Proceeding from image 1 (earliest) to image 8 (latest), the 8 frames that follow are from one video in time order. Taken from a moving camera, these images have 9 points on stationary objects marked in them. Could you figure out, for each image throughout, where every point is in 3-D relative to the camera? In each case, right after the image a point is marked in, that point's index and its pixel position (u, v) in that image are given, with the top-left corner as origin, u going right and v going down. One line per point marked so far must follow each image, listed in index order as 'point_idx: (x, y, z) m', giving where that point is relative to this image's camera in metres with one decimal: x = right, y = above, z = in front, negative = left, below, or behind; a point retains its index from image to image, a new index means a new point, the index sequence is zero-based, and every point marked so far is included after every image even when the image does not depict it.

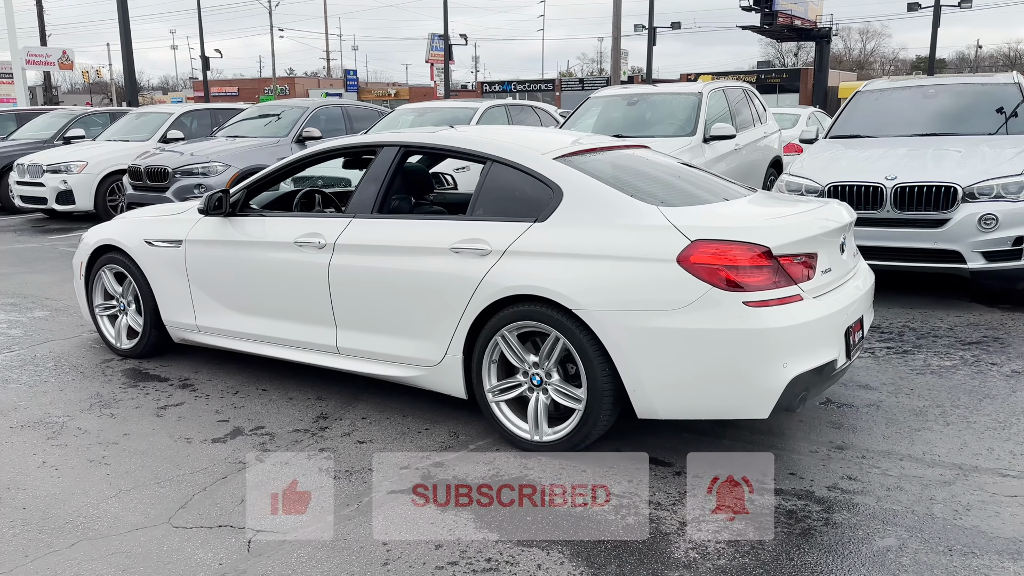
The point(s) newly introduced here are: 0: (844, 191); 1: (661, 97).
0: (+2.5, +0.7, +6.4) m
1: (+1.6, +2.1, +9.4) m
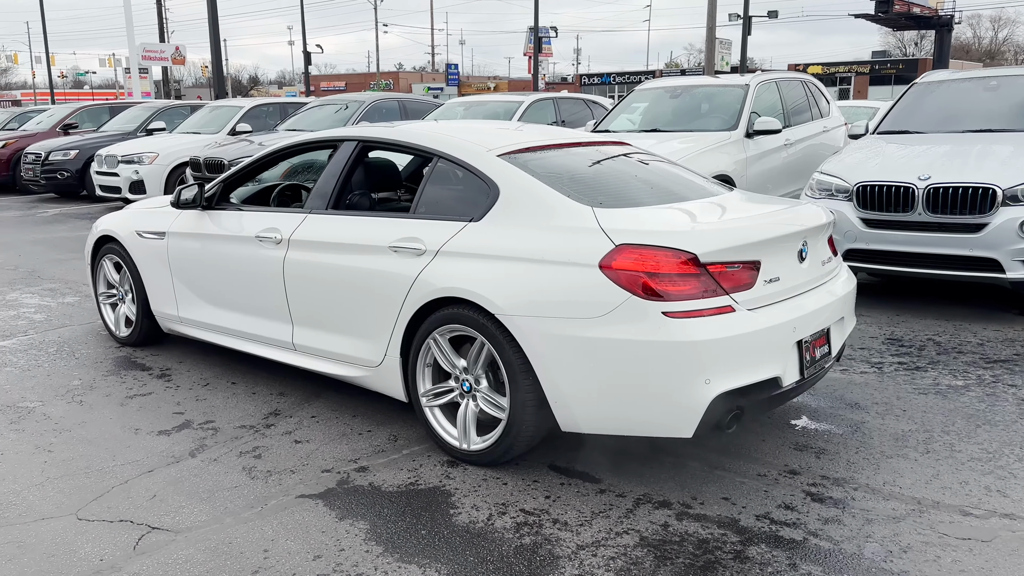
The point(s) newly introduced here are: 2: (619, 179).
0: (+2.5, +0.7, +6.0) m
1: (+2.1, +2.1, +9.0) m
2: (+0.5, +0.5, +4.0) m
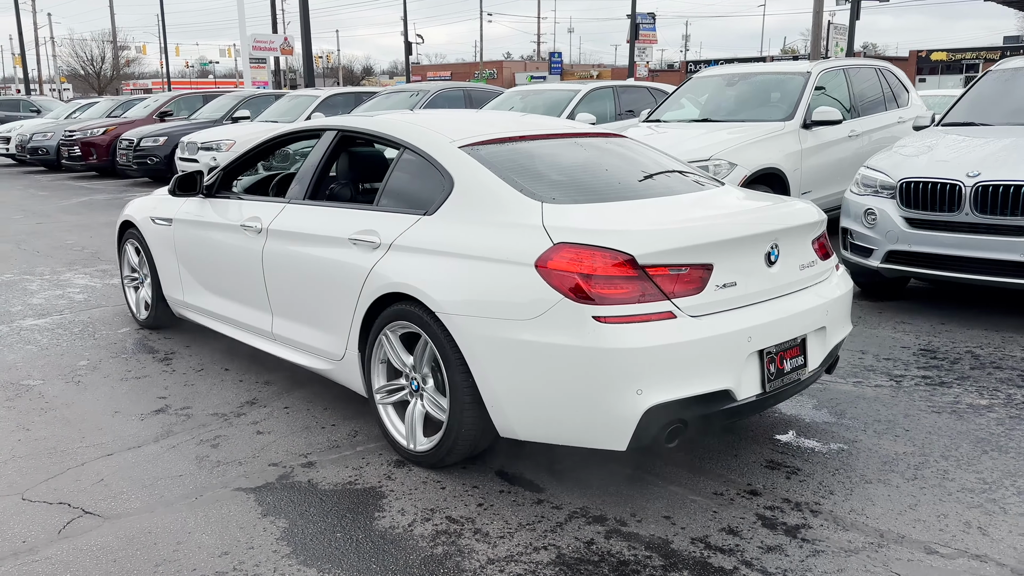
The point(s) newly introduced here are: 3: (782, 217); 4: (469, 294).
0: (+2.6, +0.6, +5.5) m
1: (+2.6, +2.1, +8.6) m
2: (+0.3, +0.5, +3.8) m
3: (+1.1, +0.3, +3.4) m
4: (-0.2, 0.0, +3.2) m
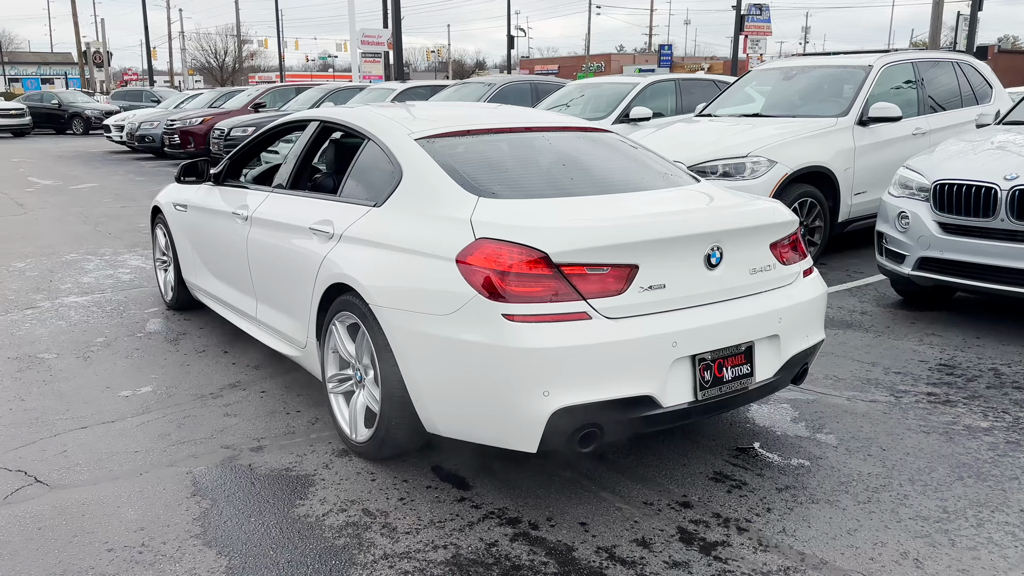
0: (+2.7, +0.6, +5.1) m
1: (+3.0, +2.1, +8.2) m
2: (+0.2, +0.5, +3.7) m
3: (+0.8, +0.3, +3.2) m
4: (-0.4, 0.0, +3.2) m
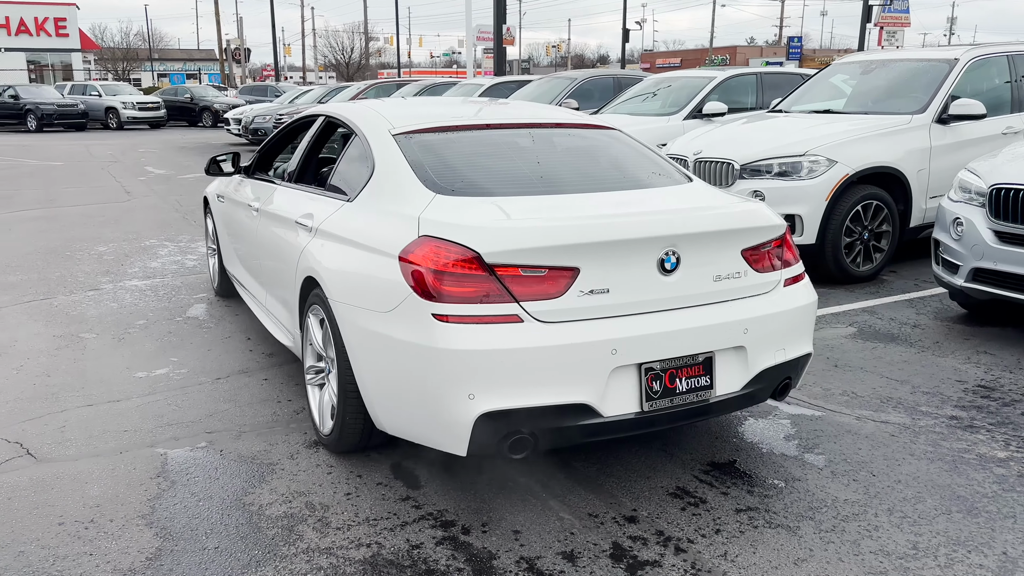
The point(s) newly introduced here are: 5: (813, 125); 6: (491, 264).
0: (+2.7, +0.5, +4.7) m
1: (+3.6, +2.0, +7.6) m
2: (+0.1, +0.5, +3.6) m
3: (+0.7, +0.3, +3.1) m
4: (-0.6, 0.0, +3.2) m
5: (+2.5, +1.3, +6.9) m
6: (-0.1, +0.1, +2.8) m
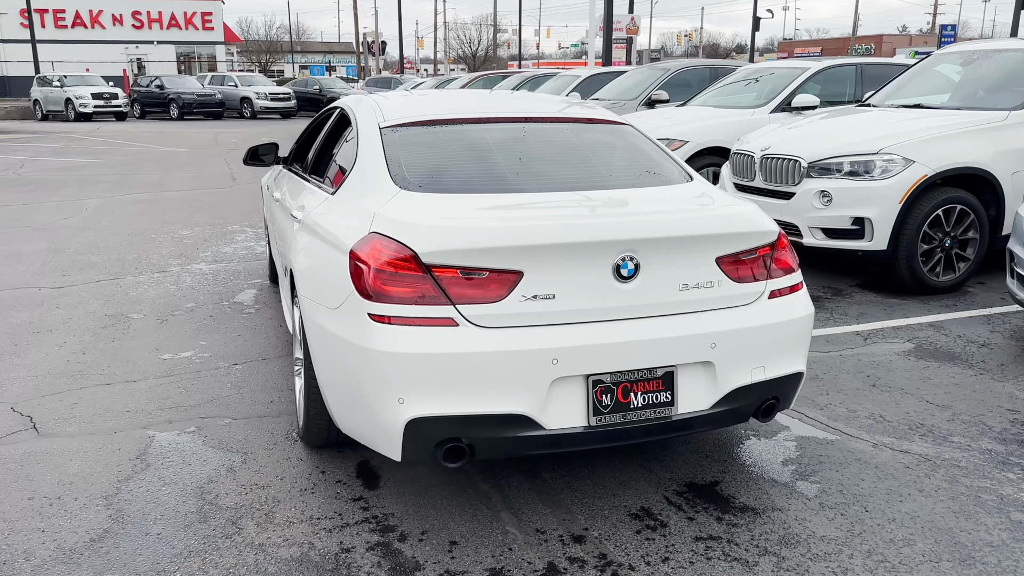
0: (+2.8, +0.4, +4.1) m
1: (+4.1, +1.9, +6.9) m
2: (0.0, +0.5, +3.5) m
3: (+0.5, +0.2, +2.8) m
4: (-0.7, 0.0, +3.1) m
5: (+2.9, +1.3, +6.4) m
6: (-0.3, +0.1, +2.7) m
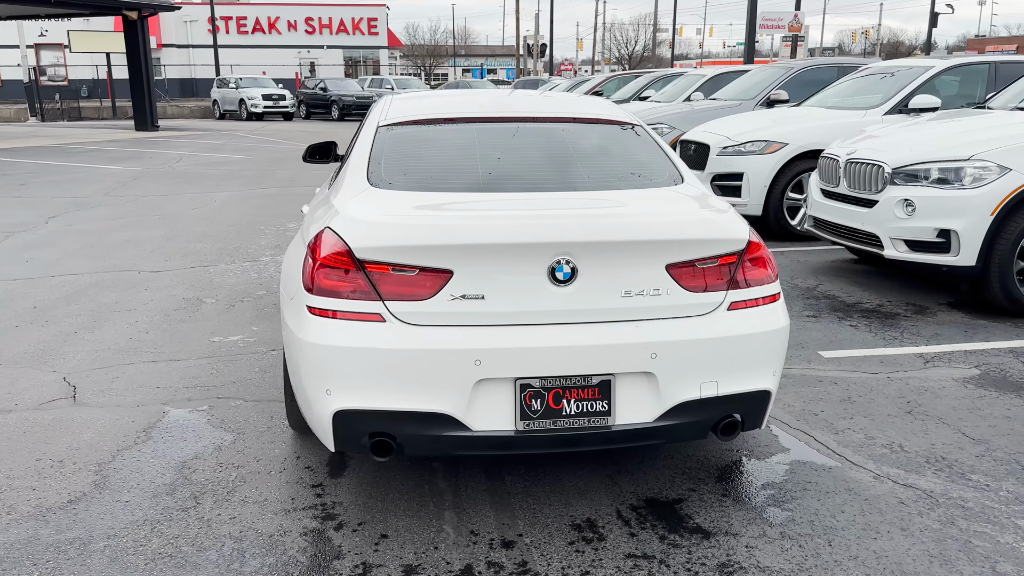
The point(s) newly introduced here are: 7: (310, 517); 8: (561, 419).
0: (+2.8, +0.3, +3.6) m
1: (+4.7, +1.7, +6.1) m
2: (0.0, +0.5, +3.4) m
3: (+0.3, +0.2, +2.7) m
4: (-0.9, +0.1, +3.3) m
5: (+3.4, +1.1, +5.8) m
6: (-0.5, +0.1, +2.7) m
7: (-0.7, -0.8, +2.9) m
8: (+0.2, -0.4, +2.7) m
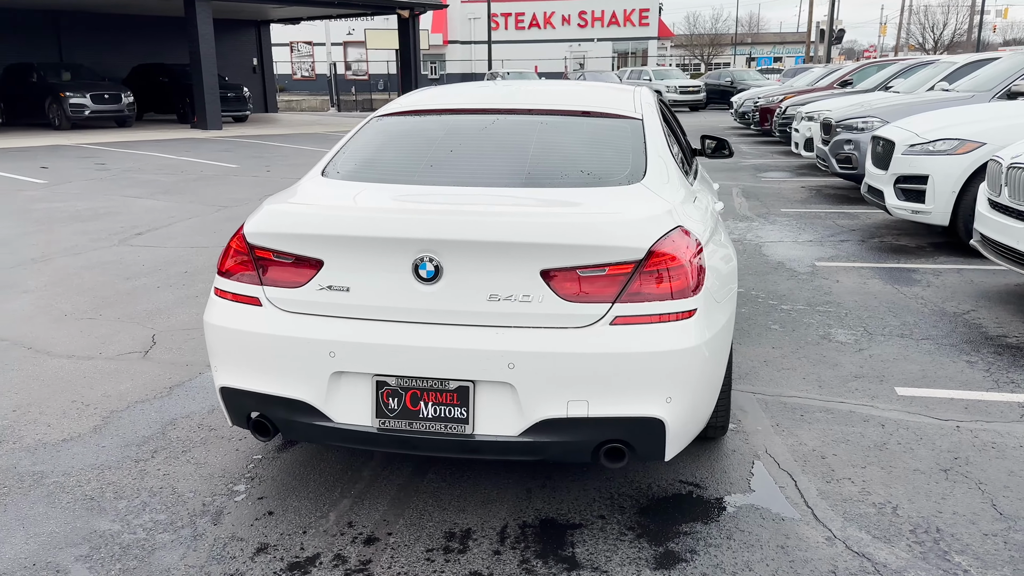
0: (+2.6, +0.1, +2.6) m
1: (+5.2, +1.4, +4.3) m
2: (-0.2, +0.5, +3.4) m
3: (-0.1, +0.2, +2.6) m
4: (-1.0, +0.2, +3.5) m
5: (+3.8, +0.9, +4.5) m
6: (-0.8, +0.1, +2.8) m
7: (-1.0, -0.7, +3.1) m
8: (-0.3, -0.4, +2.6) m
